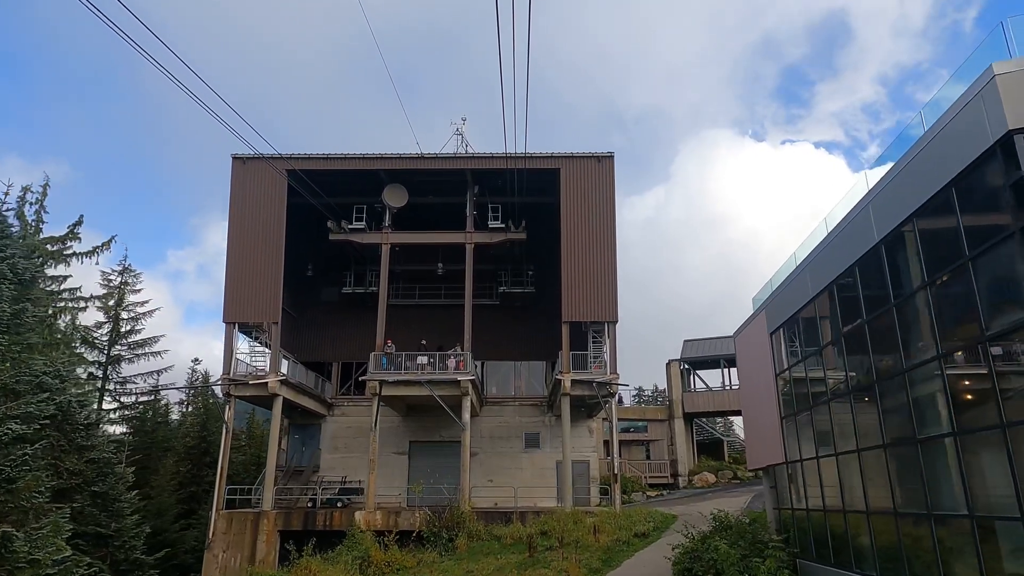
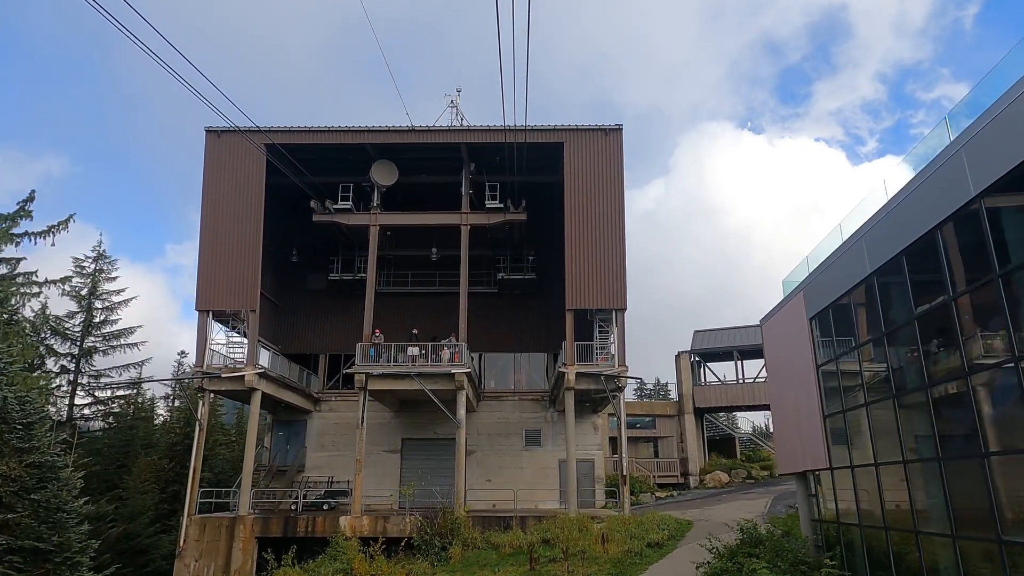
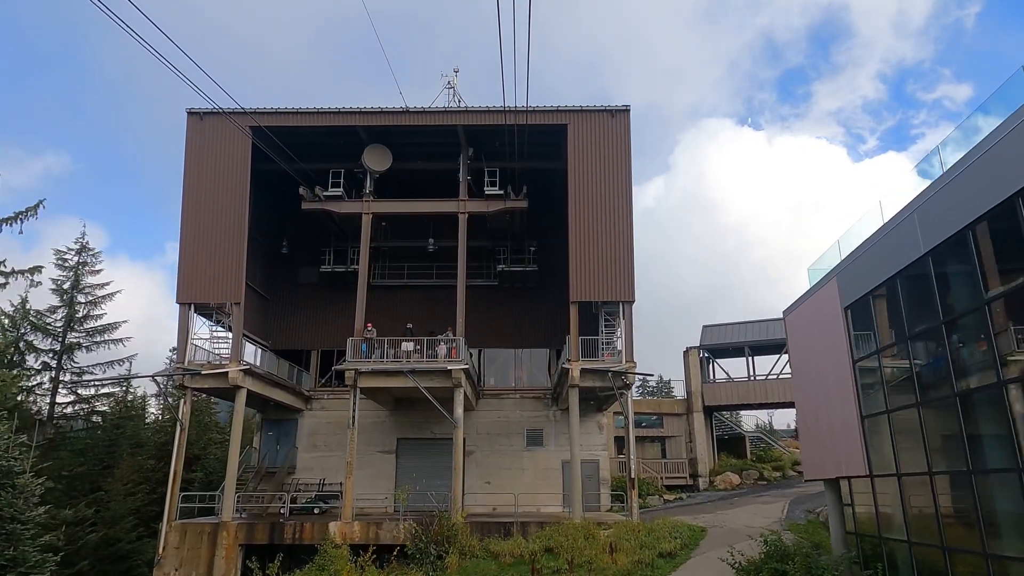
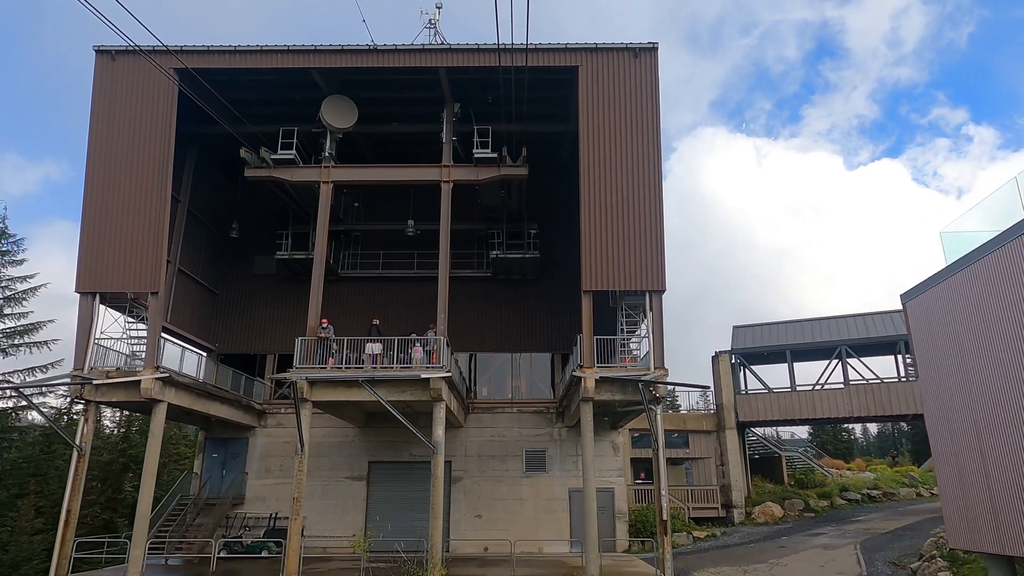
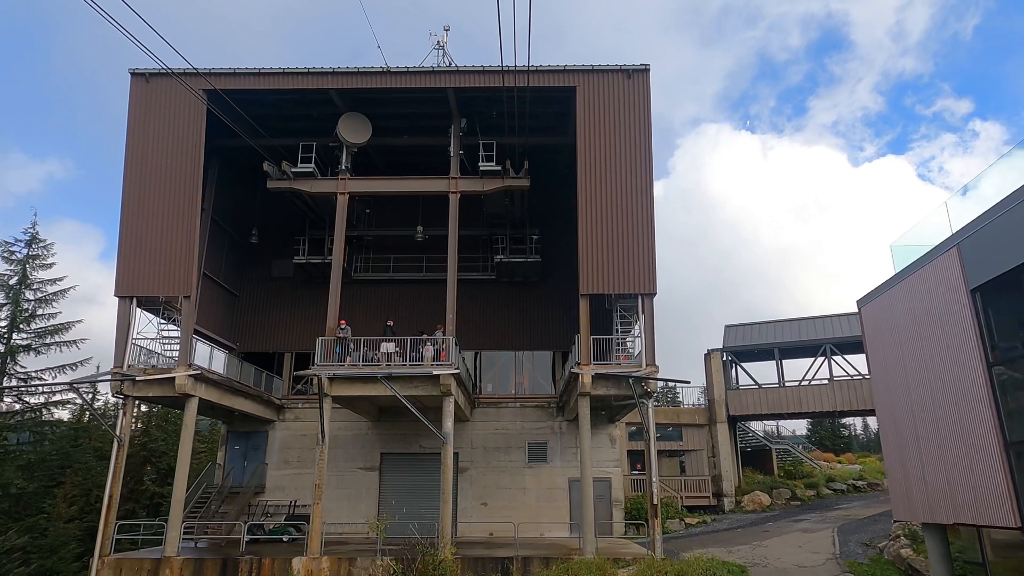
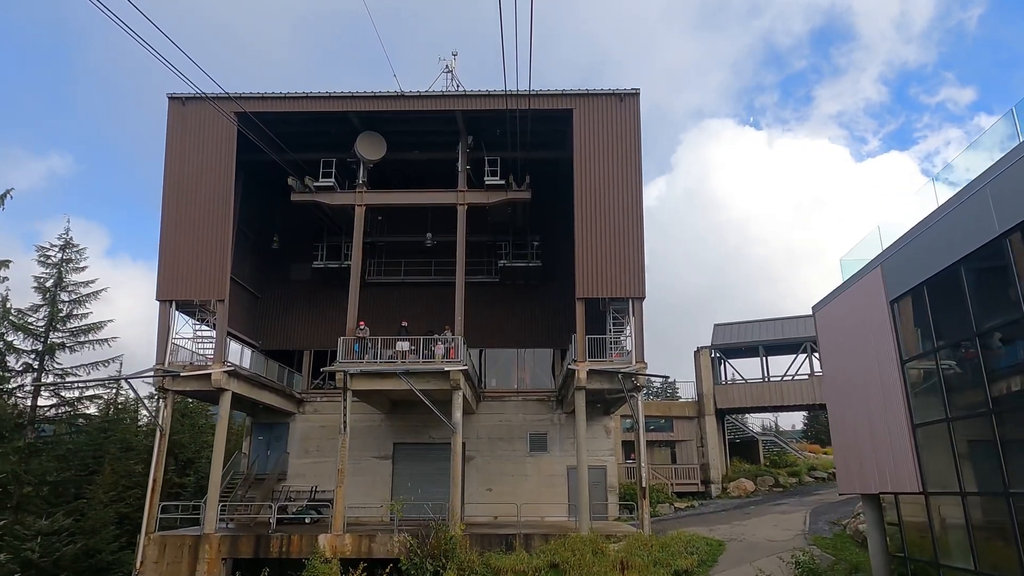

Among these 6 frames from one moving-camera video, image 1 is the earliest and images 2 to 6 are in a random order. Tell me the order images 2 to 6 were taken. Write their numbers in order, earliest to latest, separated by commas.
2, 3, 6, 5, 4
